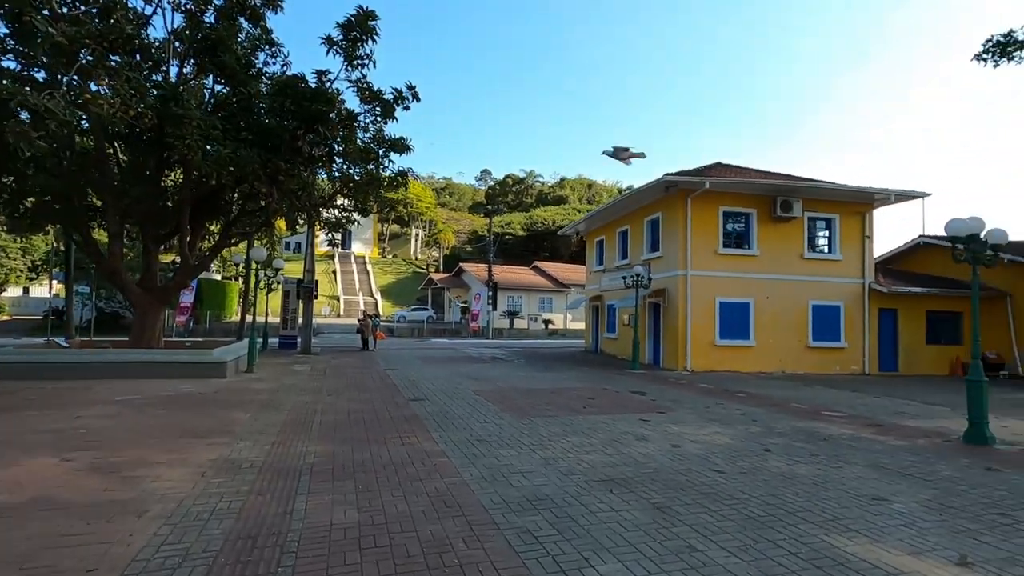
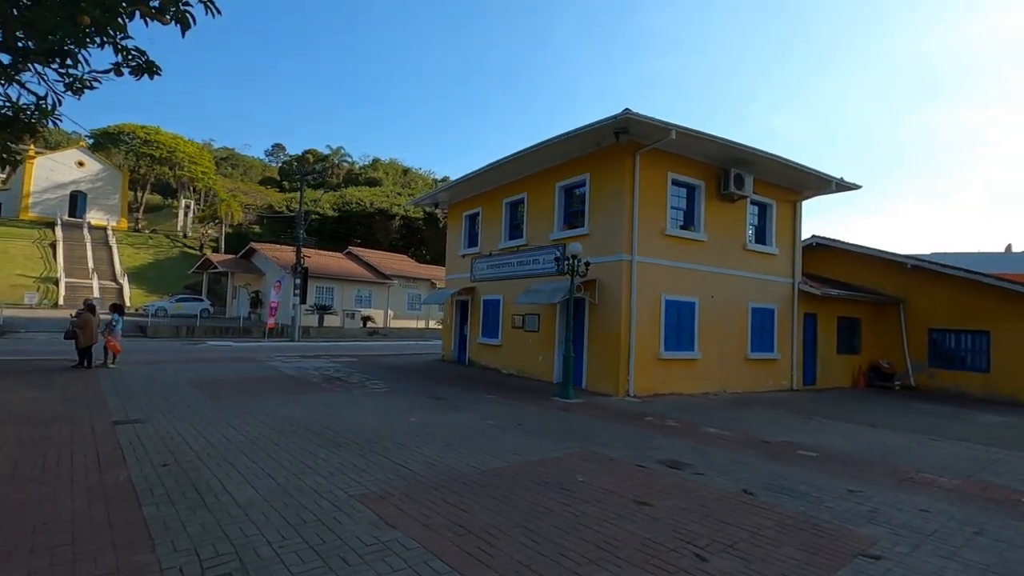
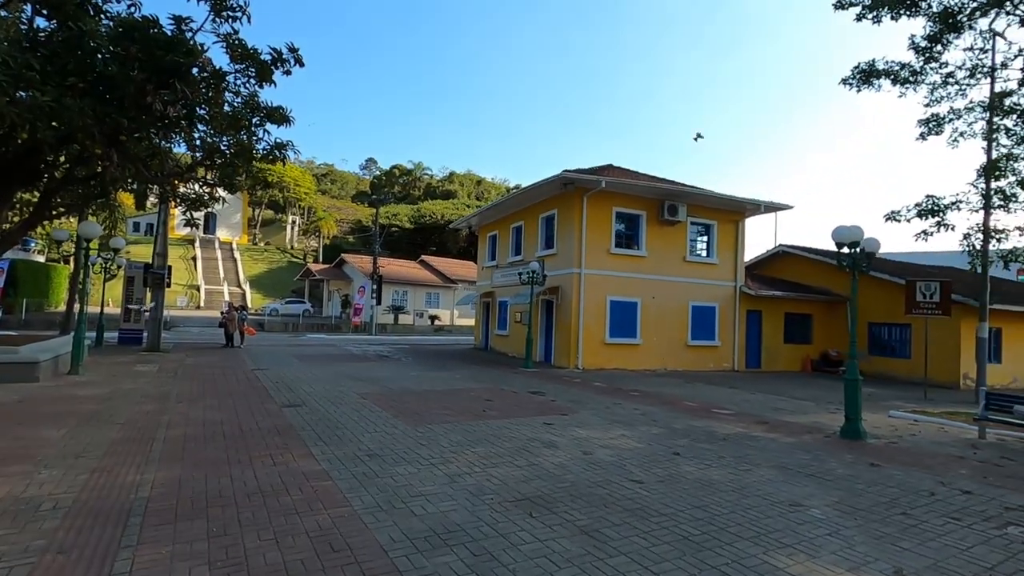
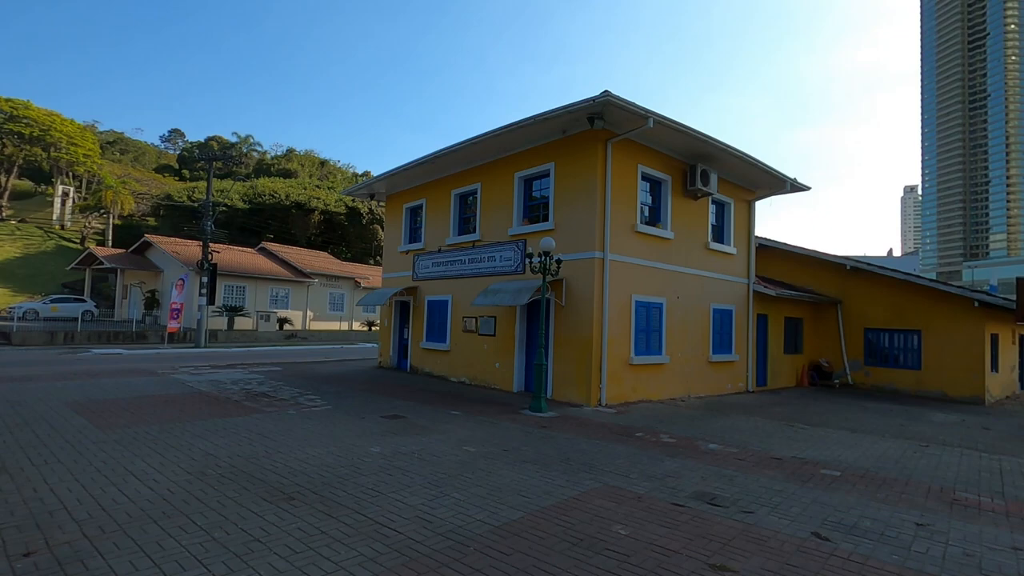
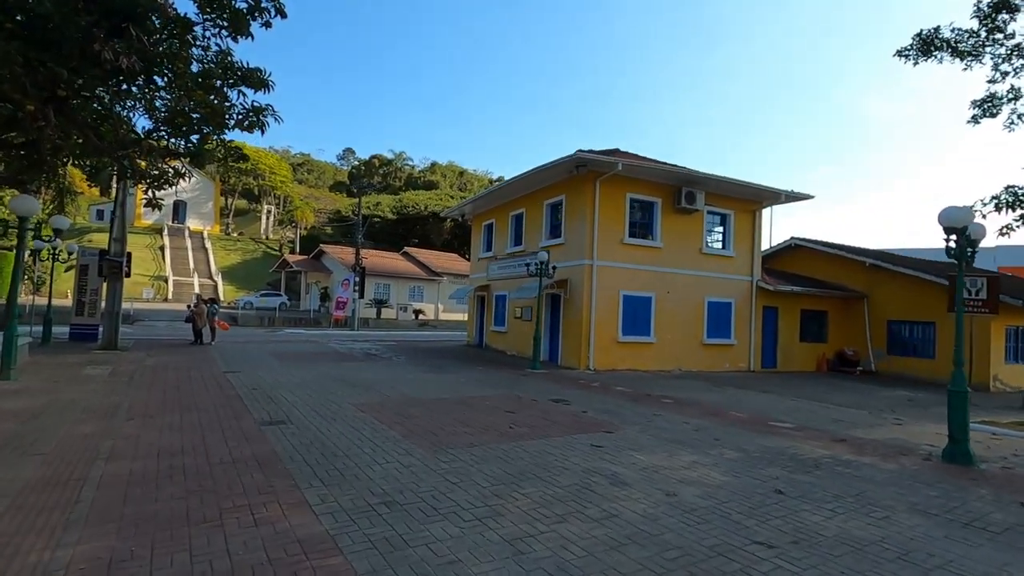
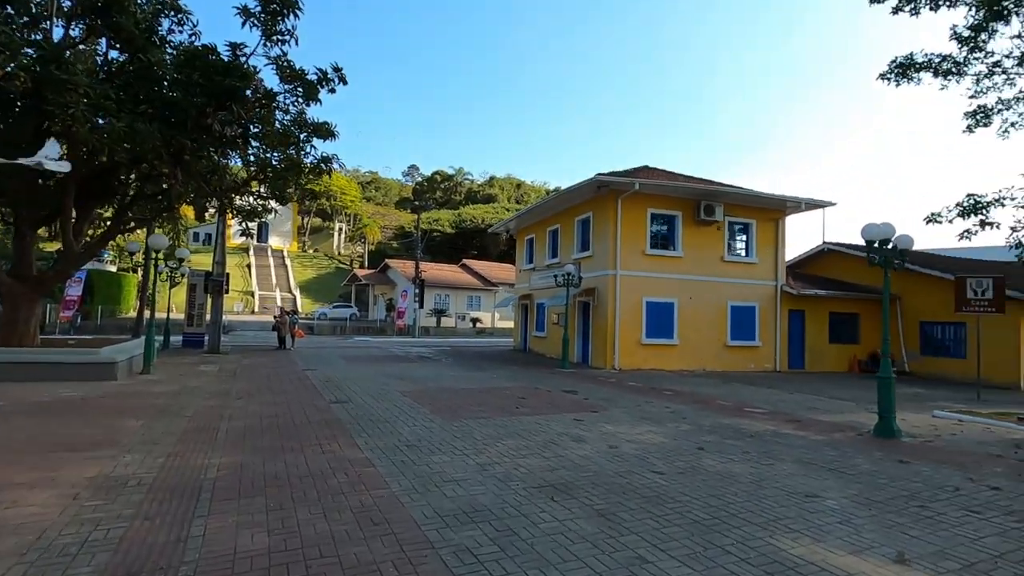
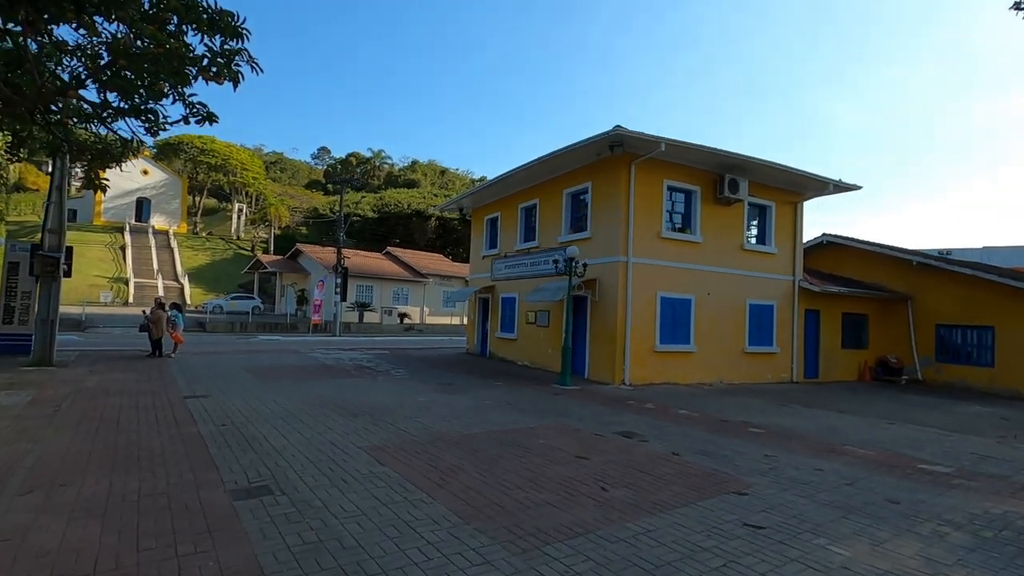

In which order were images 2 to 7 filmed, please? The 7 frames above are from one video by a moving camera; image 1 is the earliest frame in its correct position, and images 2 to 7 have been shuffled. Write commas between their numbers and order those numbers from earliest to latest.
6, 3, 5, 7, 2, 4
